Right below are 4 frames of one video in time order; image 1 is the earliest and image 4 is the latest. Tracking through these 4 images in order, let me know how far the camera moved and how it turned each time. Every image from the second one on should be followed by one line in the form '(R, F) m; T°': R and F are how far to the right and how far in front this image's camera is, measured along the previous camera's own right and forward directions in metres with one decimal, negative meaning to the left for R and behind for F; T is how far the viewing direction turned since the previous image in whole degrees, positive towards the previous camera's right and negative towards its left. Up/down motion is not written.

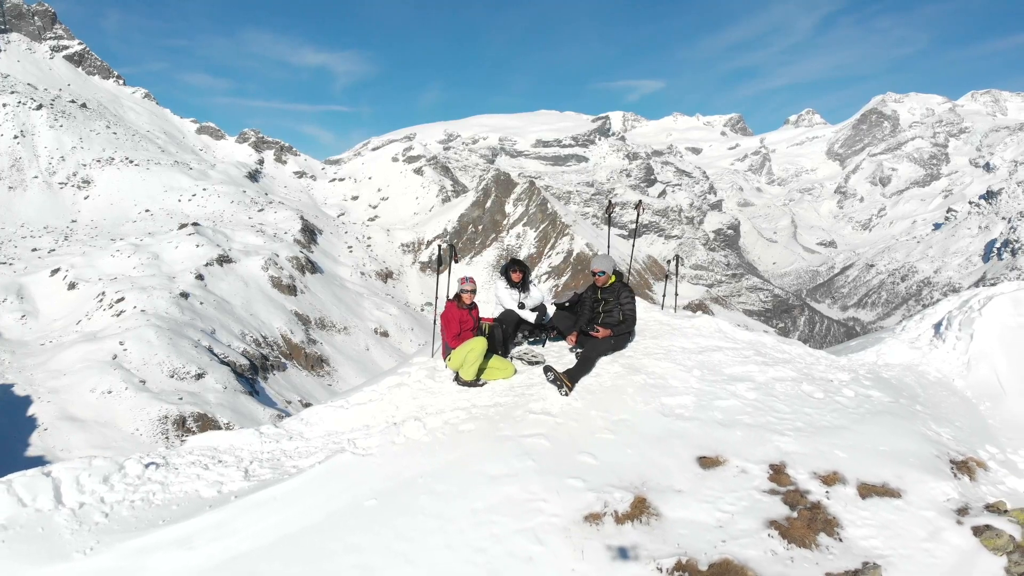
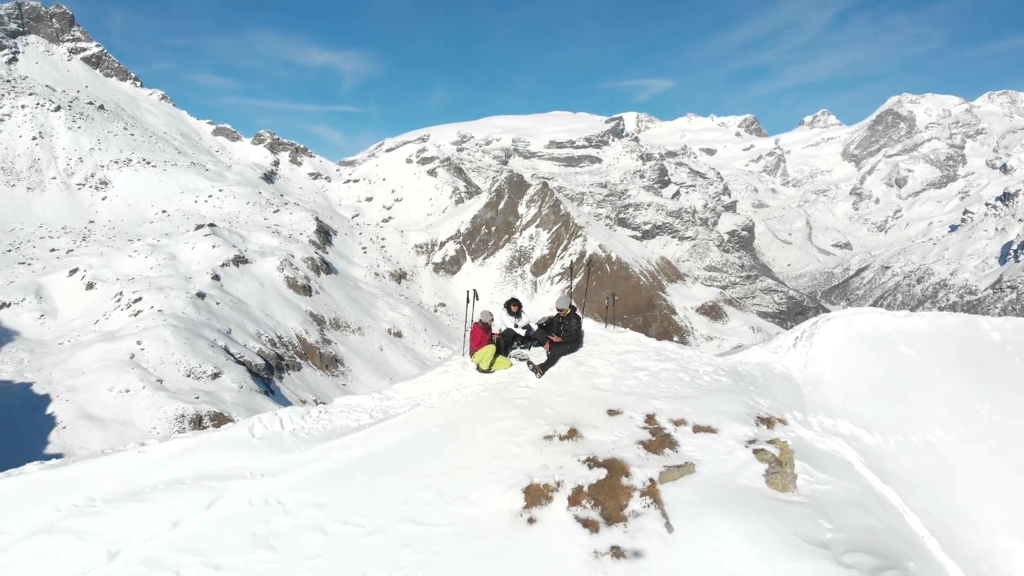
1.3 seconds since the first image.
(-2.1, +1.2) m; -1°
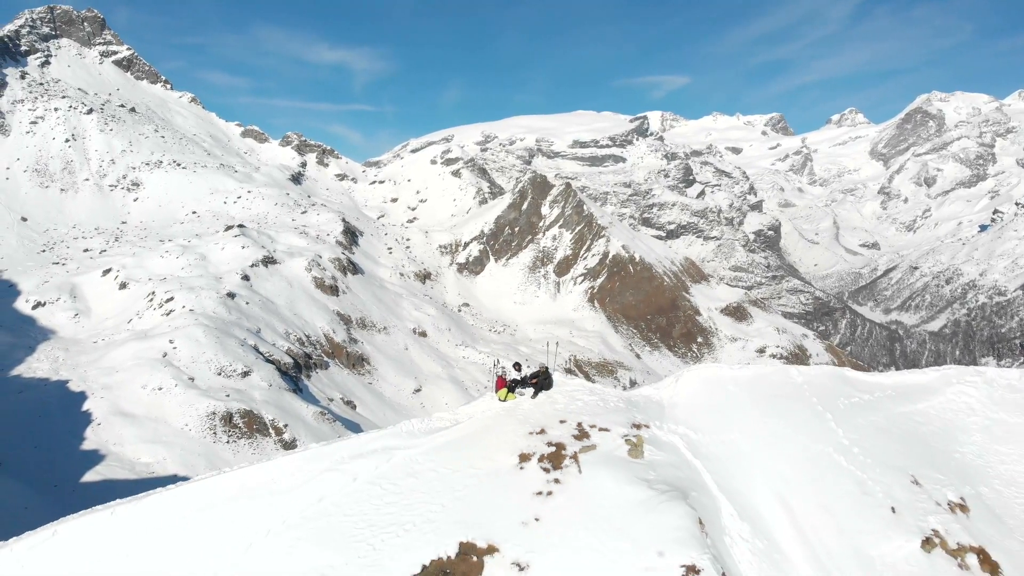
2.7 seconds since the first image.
(-3.8, +1.5) m; -2°
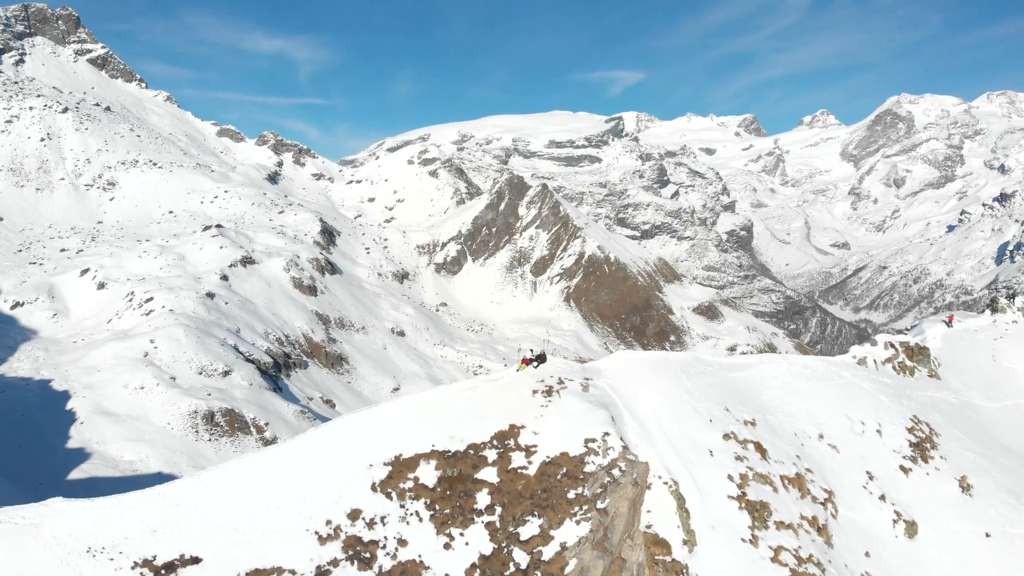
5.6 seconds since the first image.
(+2.2, -7.8) m; +2°
